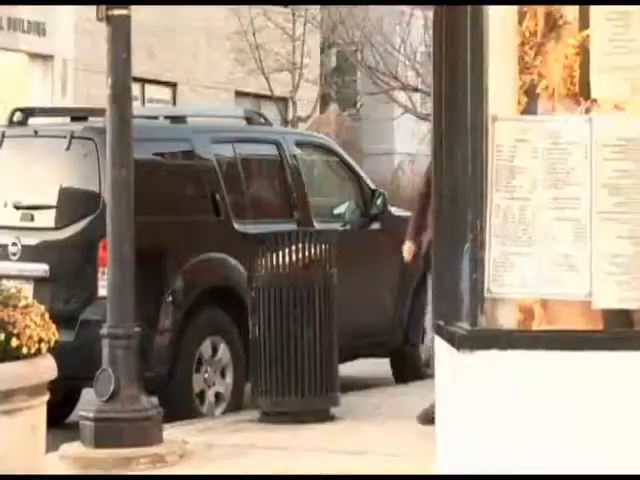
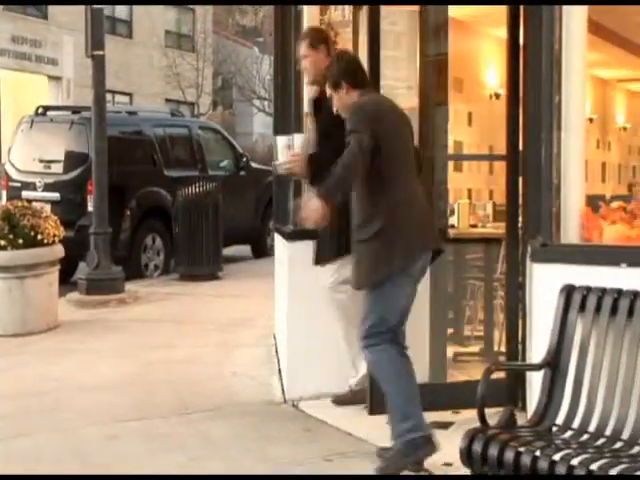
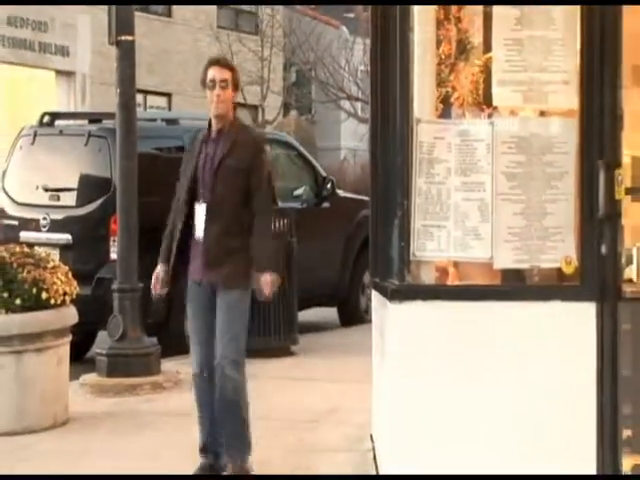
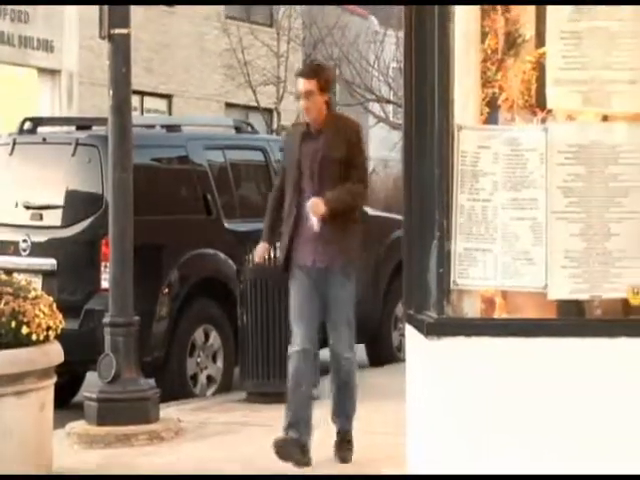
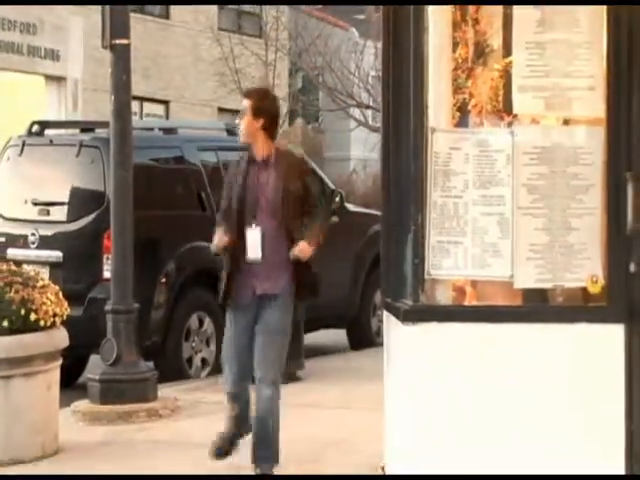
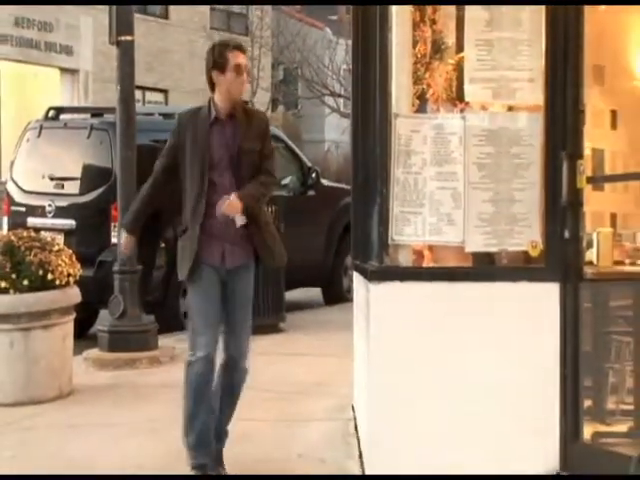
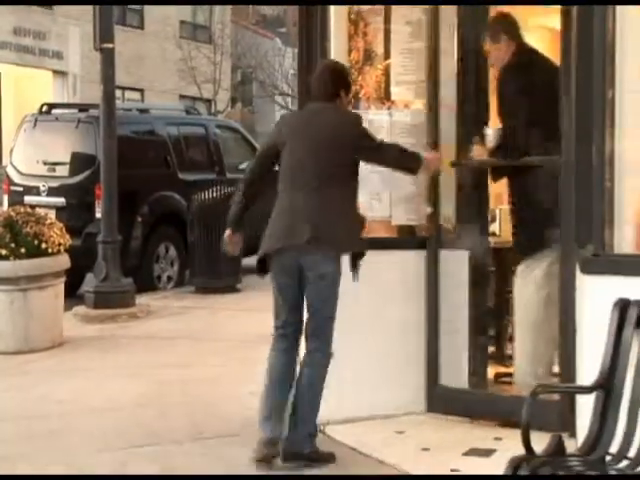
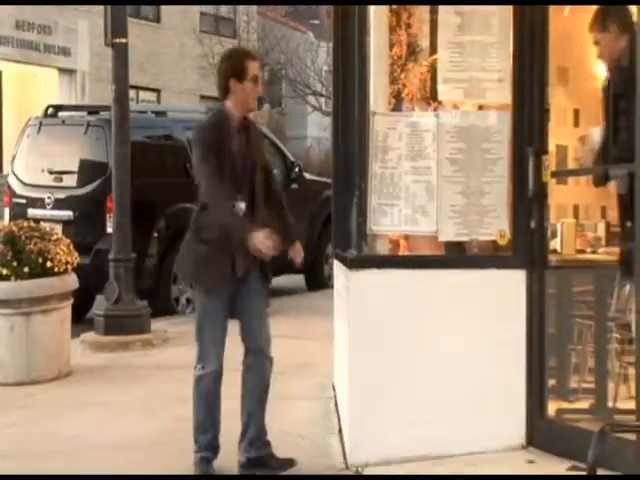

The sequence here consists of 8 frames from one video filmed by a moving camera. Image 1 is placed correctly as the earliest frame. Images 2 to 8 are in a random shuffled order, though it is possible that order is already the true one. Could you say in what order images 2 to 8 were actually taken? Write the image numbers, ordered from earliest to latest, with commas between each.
4, 5, 3, 6, 8, 7, 2
